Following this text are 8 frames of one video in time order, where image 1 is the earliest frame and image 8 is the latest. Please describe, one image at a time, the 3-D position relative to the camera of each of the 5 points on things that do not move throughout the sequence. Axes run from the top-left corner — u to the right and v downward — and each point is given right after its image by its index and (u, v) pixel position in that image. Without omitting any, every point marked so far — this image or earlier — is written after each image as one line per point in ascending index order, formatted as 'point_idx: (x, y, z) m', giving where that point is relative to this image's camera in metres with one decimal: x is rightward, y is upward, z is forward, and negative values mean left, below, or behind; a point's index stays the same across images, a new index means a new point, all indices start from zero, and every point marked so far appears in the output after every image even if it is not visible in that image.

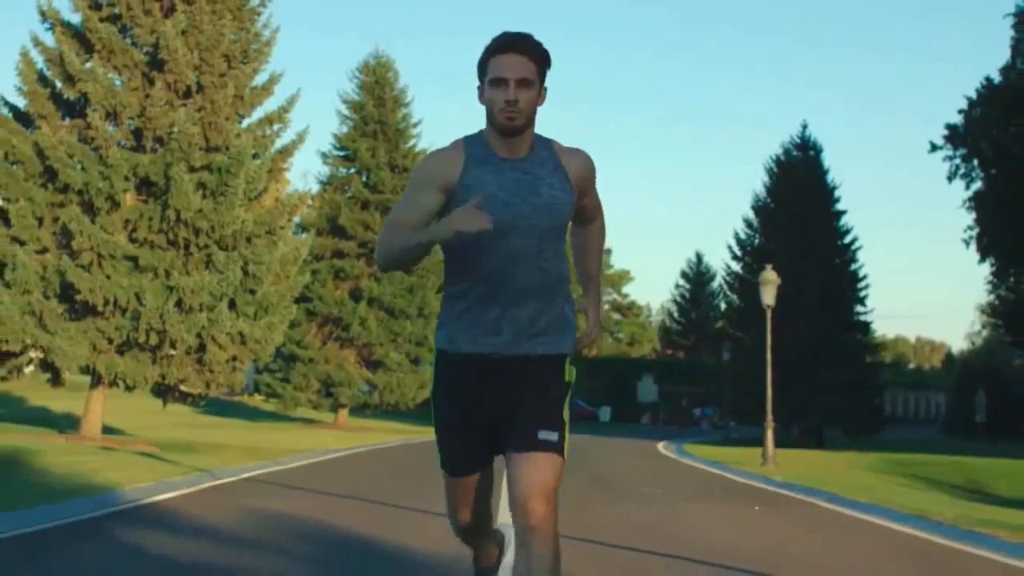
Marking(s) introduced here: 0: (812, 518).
0: (+3.5, -2.6, +15.4) m
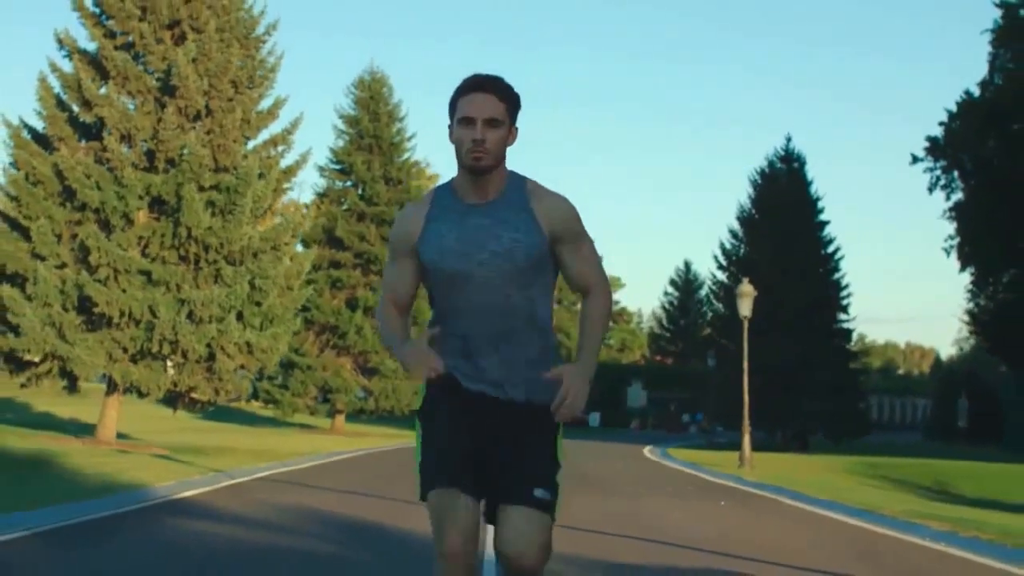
0: (+3.3, -2.8, +17.2) m
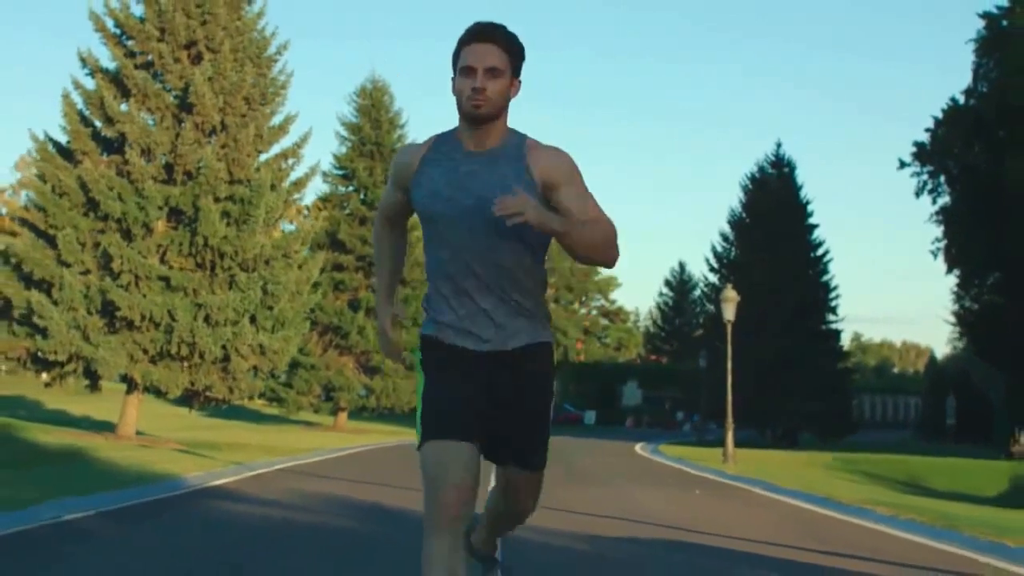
0: (+3.3, -3.0, +19.1) m
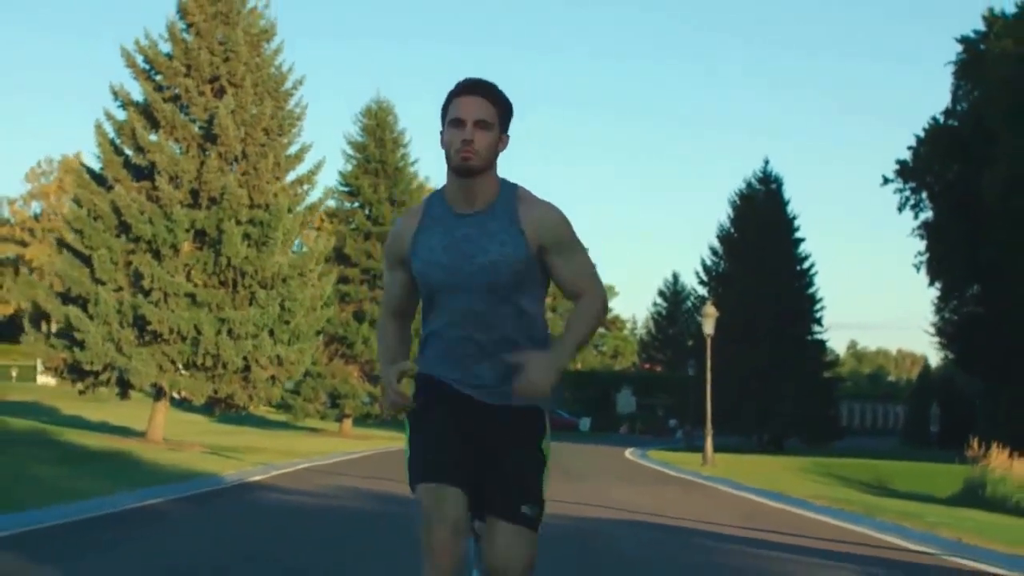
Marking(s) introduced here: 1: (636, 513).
0: (+3.2, -3.3, +21.9) m
1: (+1.7, -3.0, +18.4) m
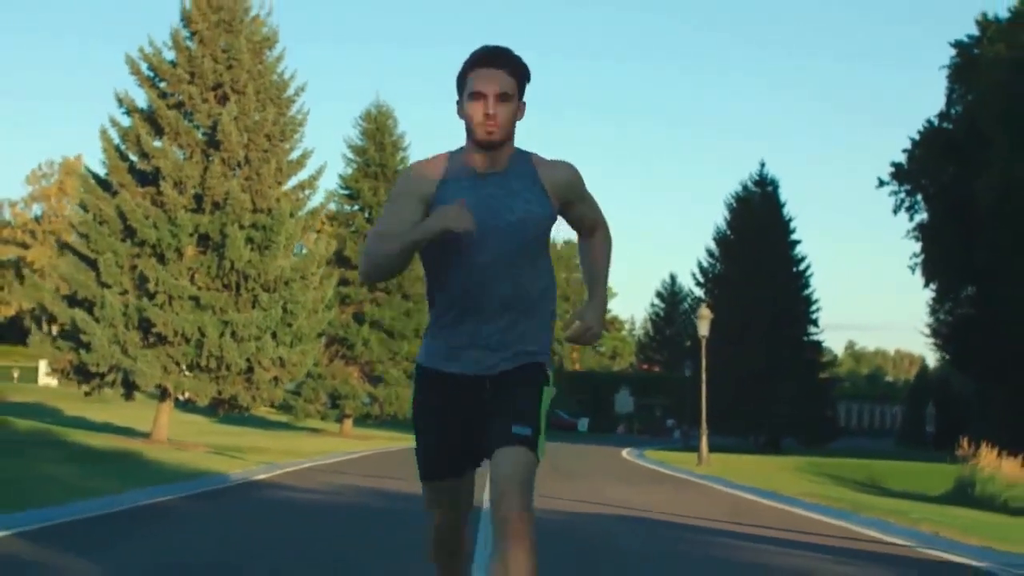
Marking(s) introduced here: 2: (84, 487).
0: (+3.2, -3.4, +22.6) m
1: (+1.7, -3.1, +19.1) m
2: (-6.1, -2.8, +19.4) m
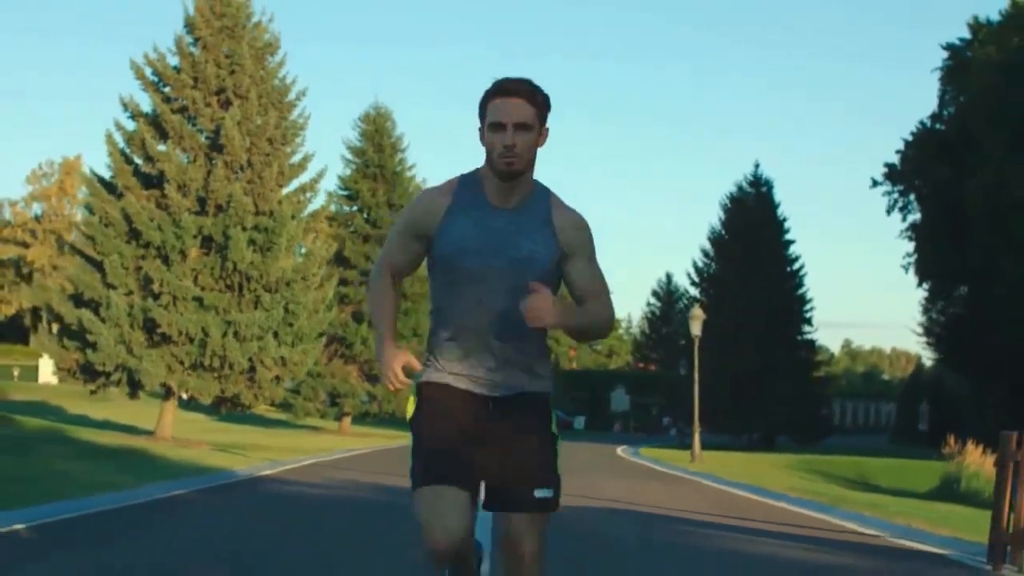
0: (+3.1, -3.4, +23.4) m
1: (+1.6, -3.1, +19.9) m
2: (-6.1, -2.9, +20.2) m
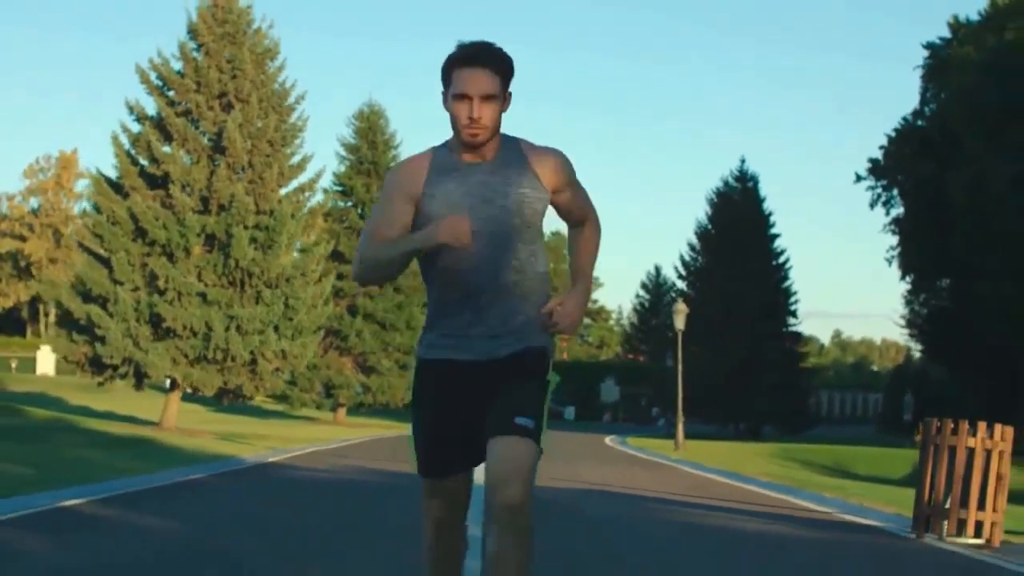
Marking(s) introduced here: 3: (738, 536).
0: (+2.9, -3.4, +25.0) m
1: (+1.5, -3.1, +21.4) m
2: (-6.3, -2.9, +21.7) m
3: (+2.4, -2.6, +14.6) m
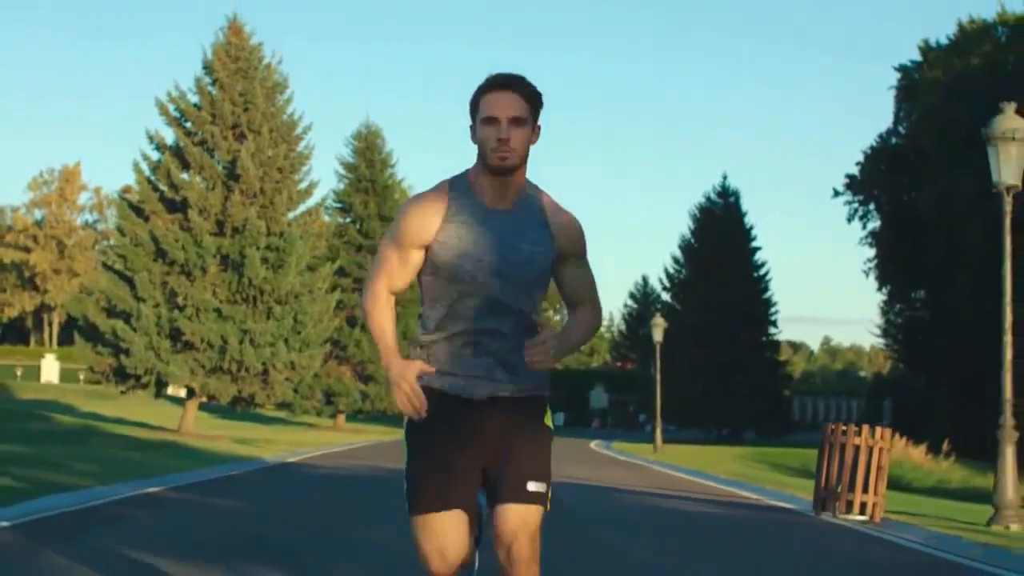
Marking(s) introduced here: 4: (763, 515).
0: (+2.7, -3.8, +28.2) m
1: (+1.3, -3.5, +24.7) m
2: (-6.4, -3.3, +24.9) m
3: (+2.3, -3.0, +17.8) m
4: (+3.4, -3.1, +18.4) m
